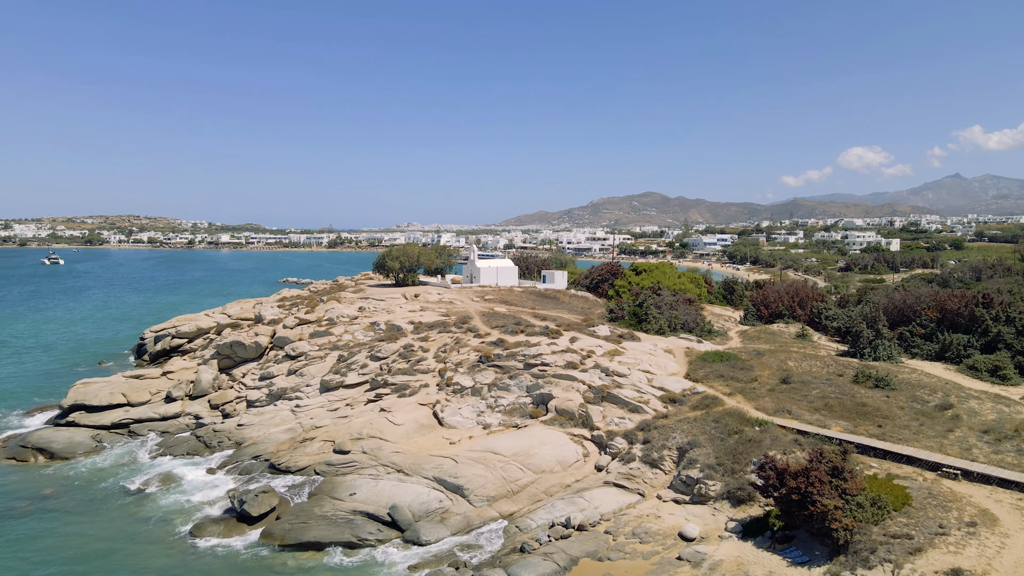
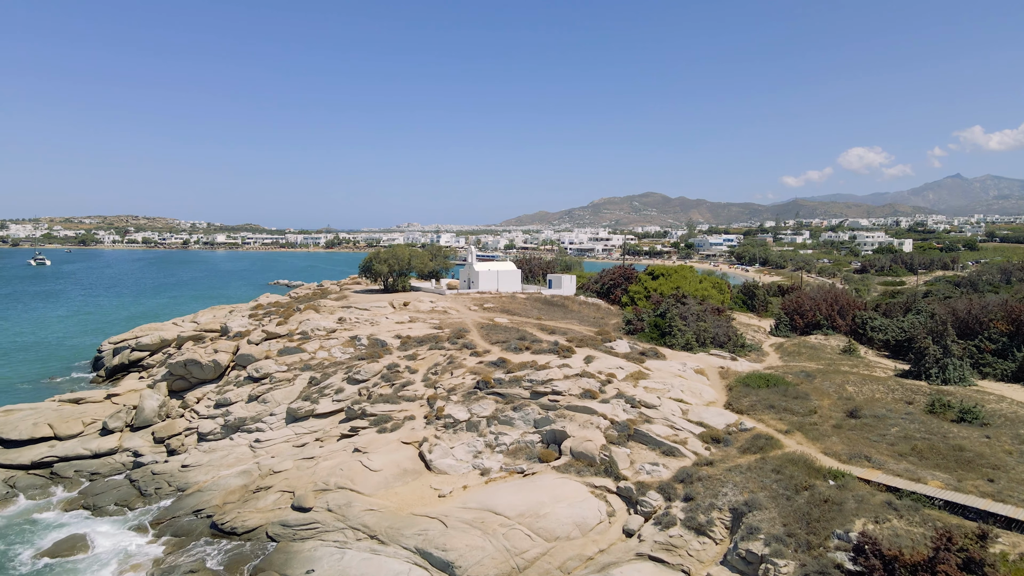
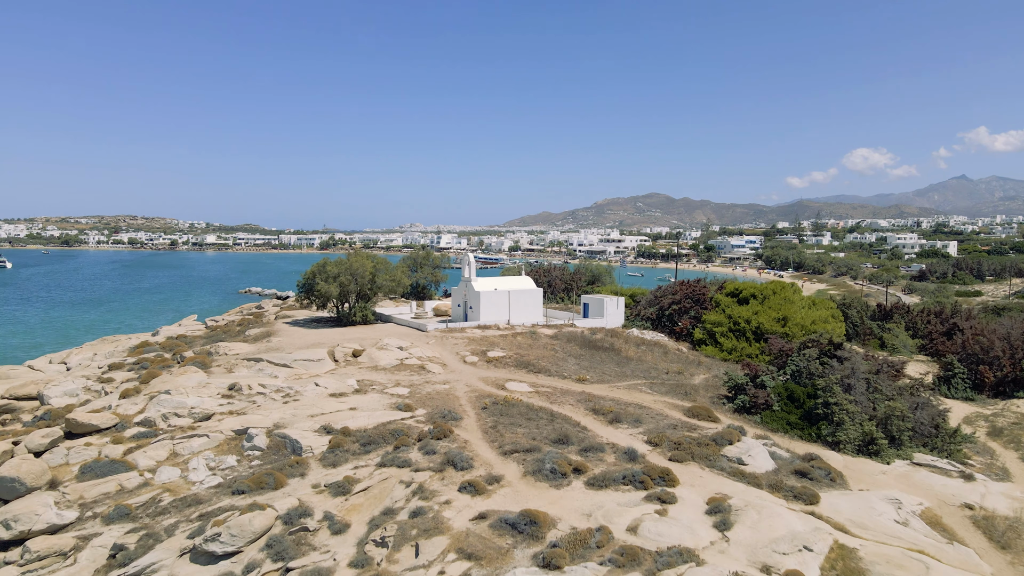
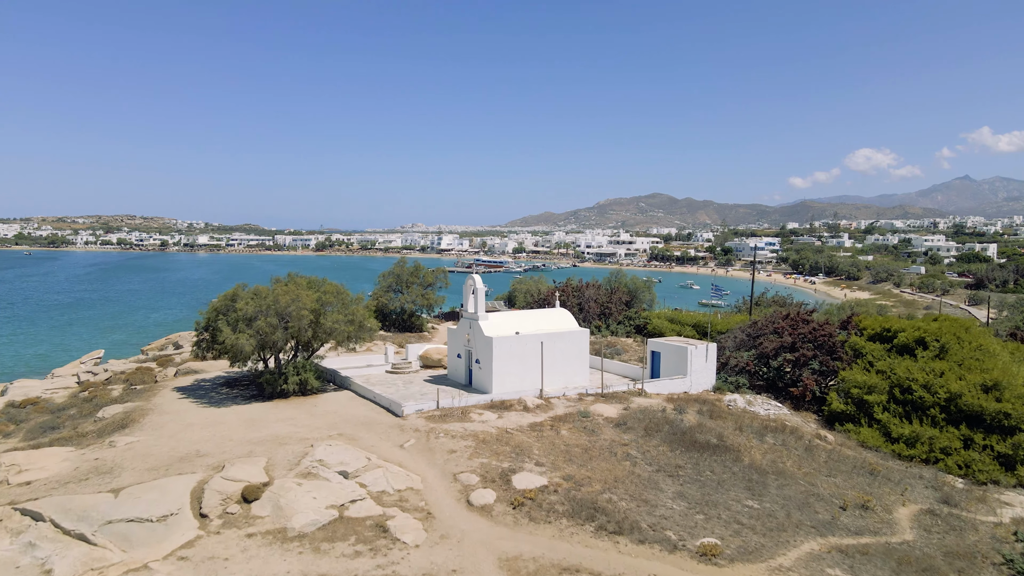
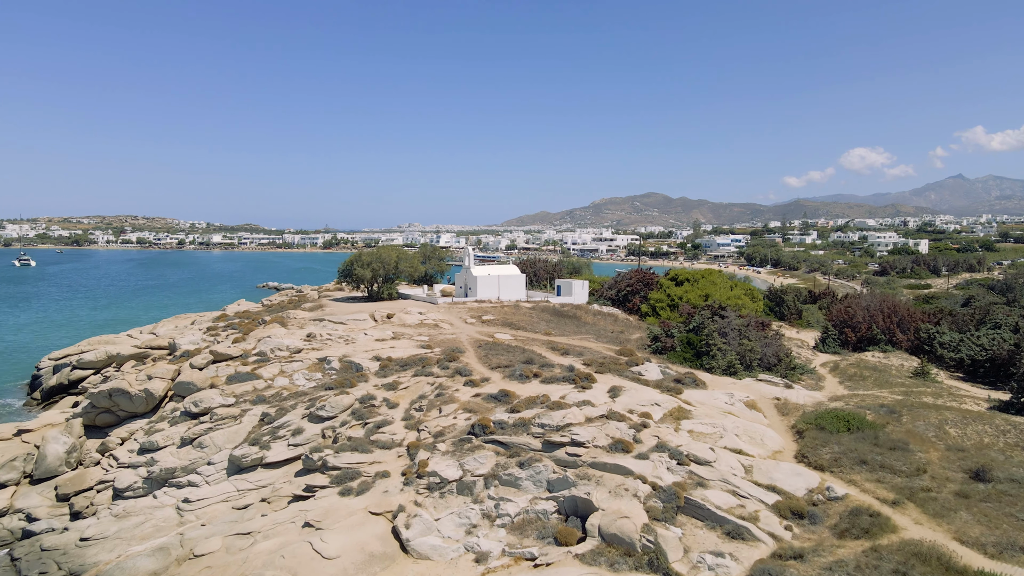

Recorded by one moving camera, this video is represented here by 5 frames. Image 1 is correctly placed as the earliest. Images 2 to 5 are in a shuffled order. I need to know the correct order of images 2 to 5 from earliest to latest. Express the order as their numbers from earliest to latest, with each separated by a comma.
2, 5, 3, 4
